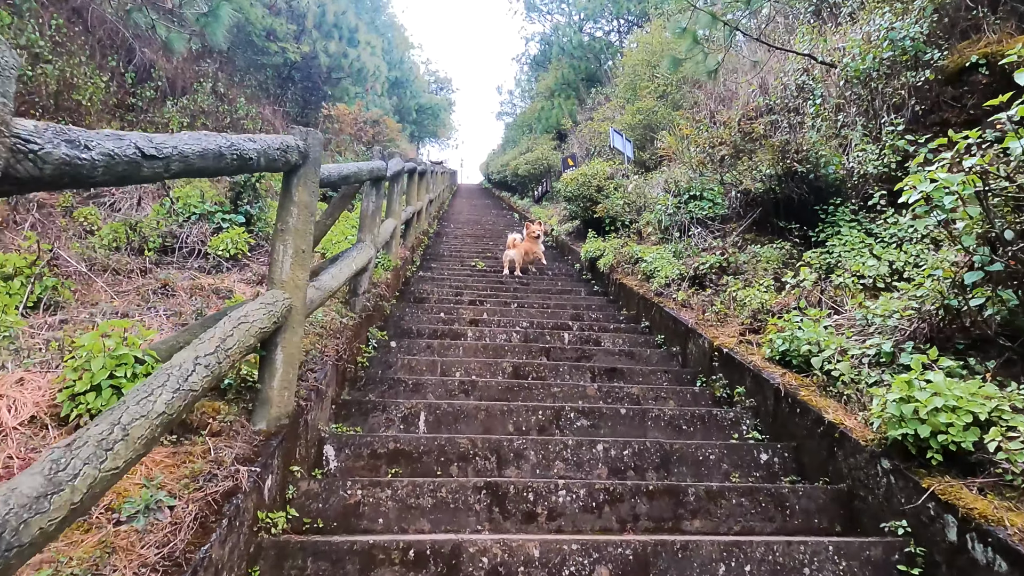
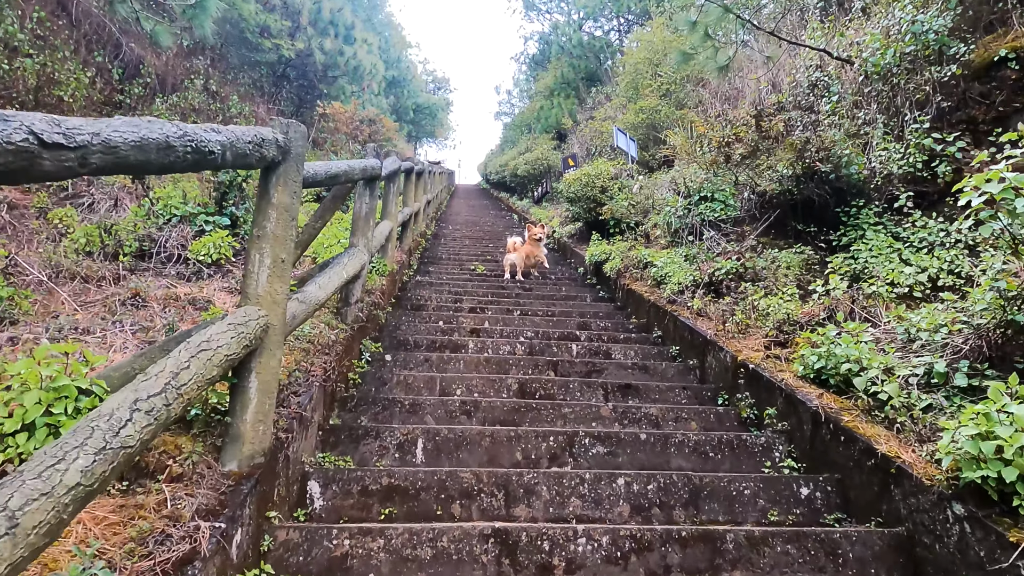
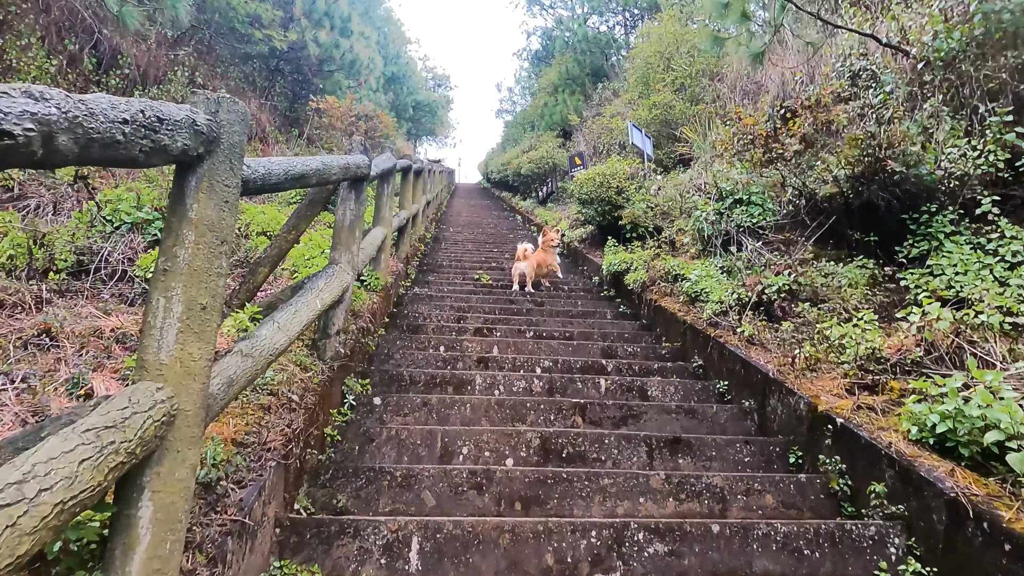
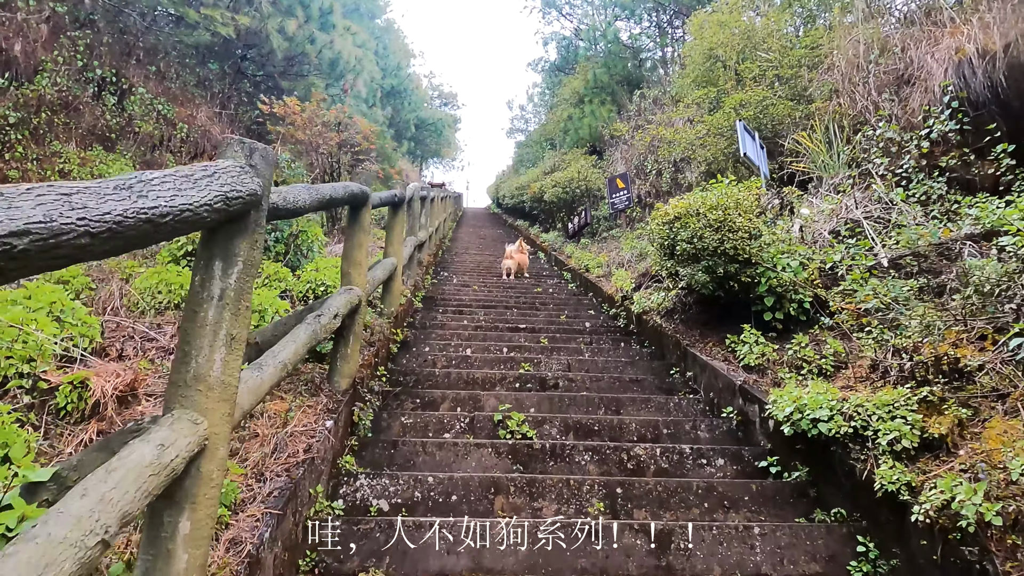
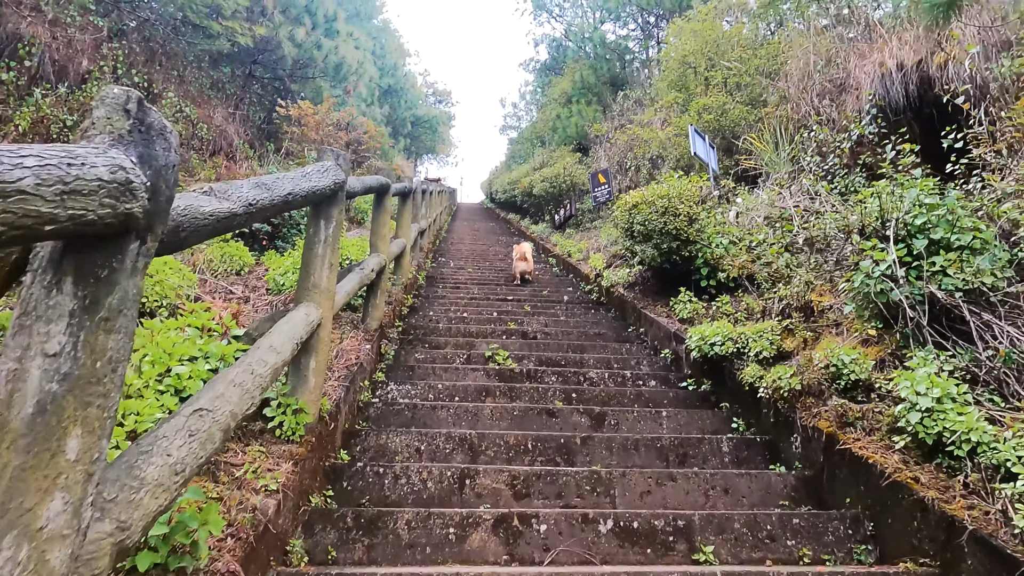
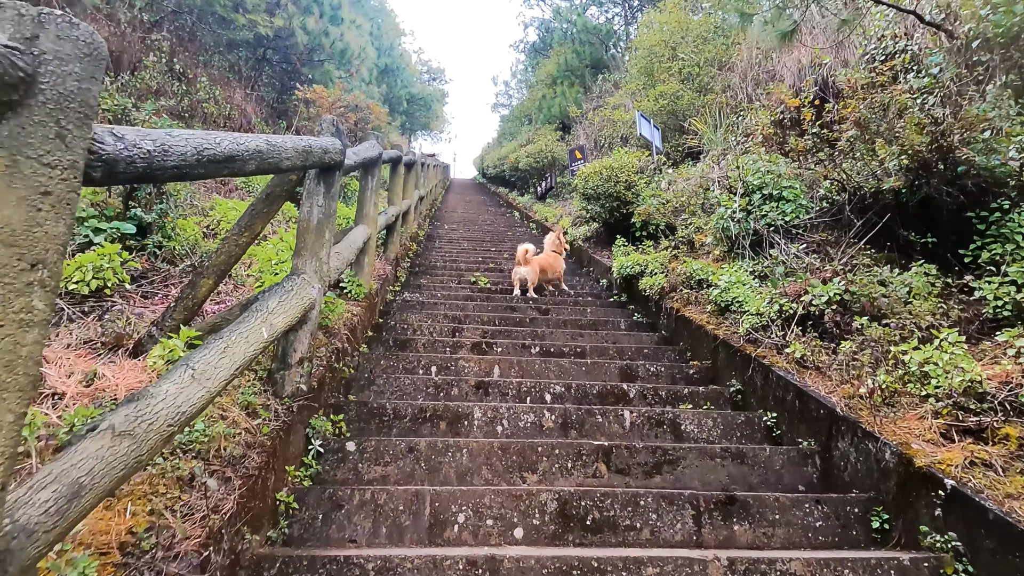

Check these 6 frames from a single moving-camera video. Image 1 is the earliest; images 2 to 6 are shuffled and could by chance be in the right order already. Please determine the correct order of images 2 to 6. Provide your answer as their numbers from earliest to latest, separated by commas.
2, 3, 6, 5, 4
